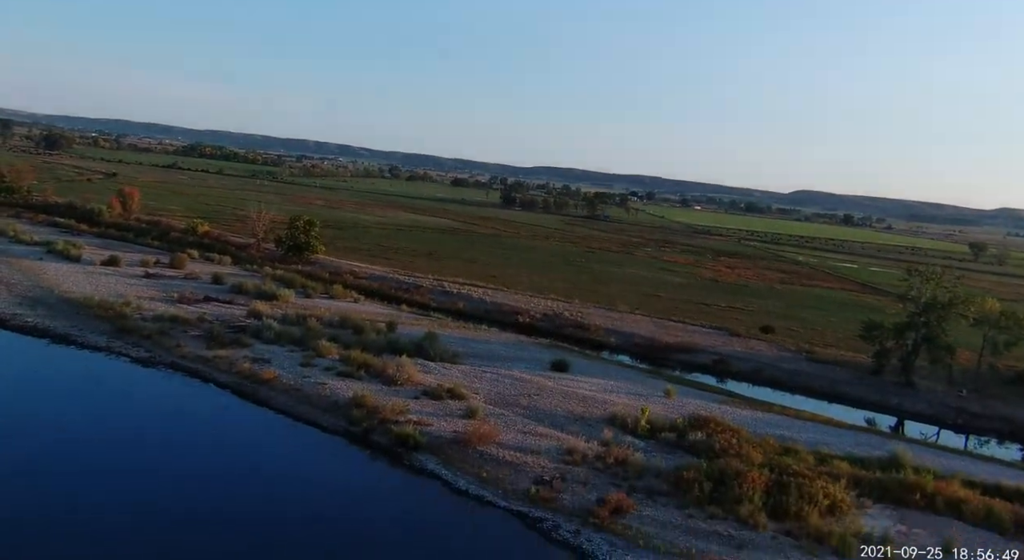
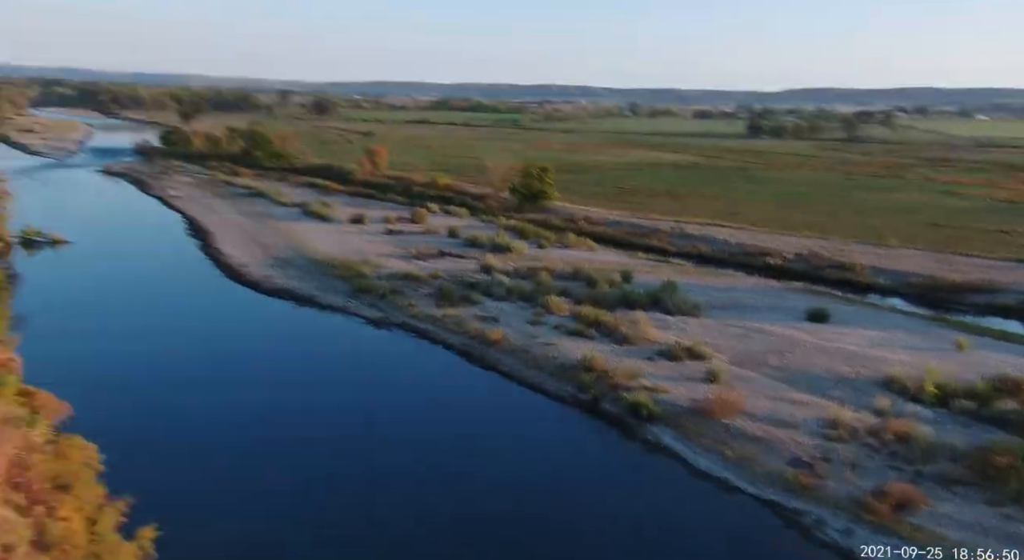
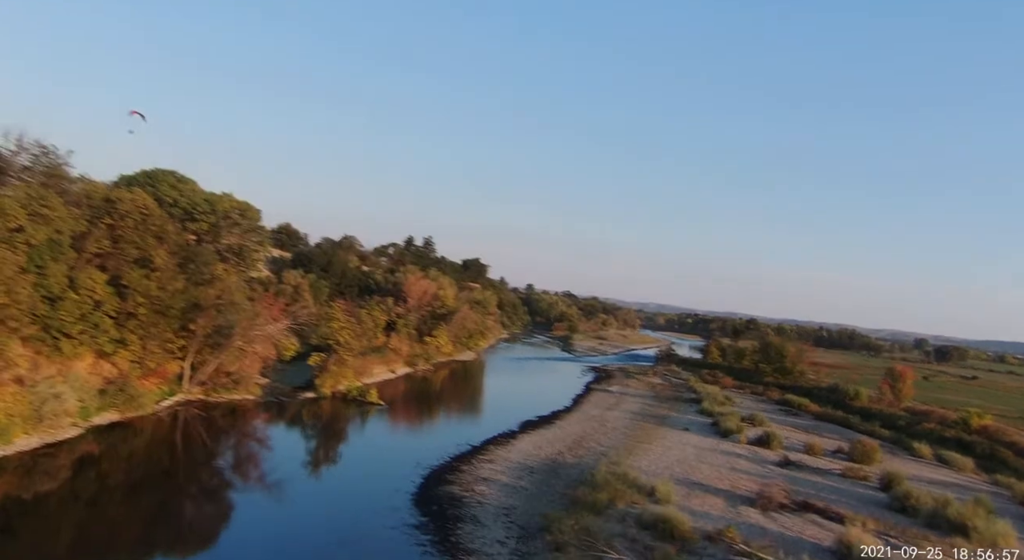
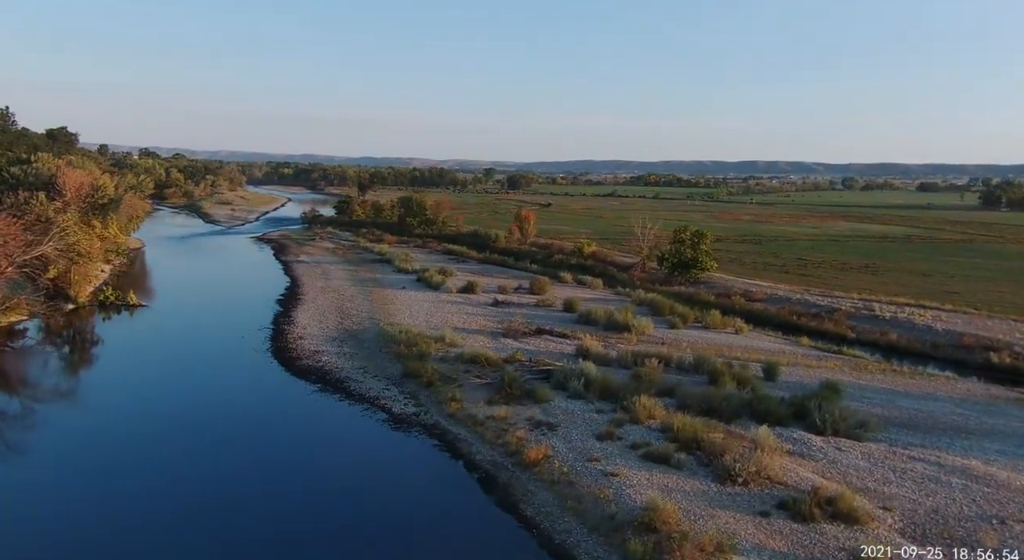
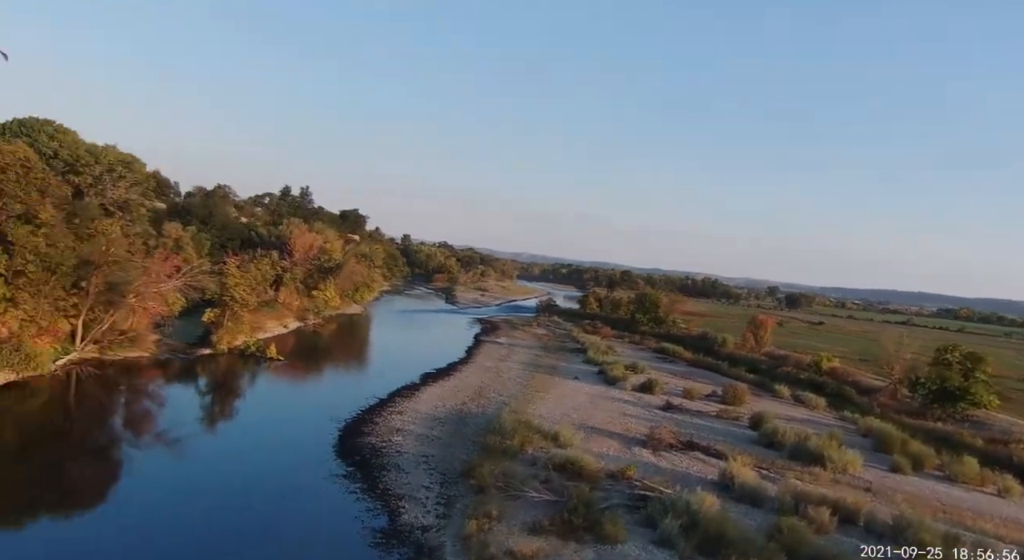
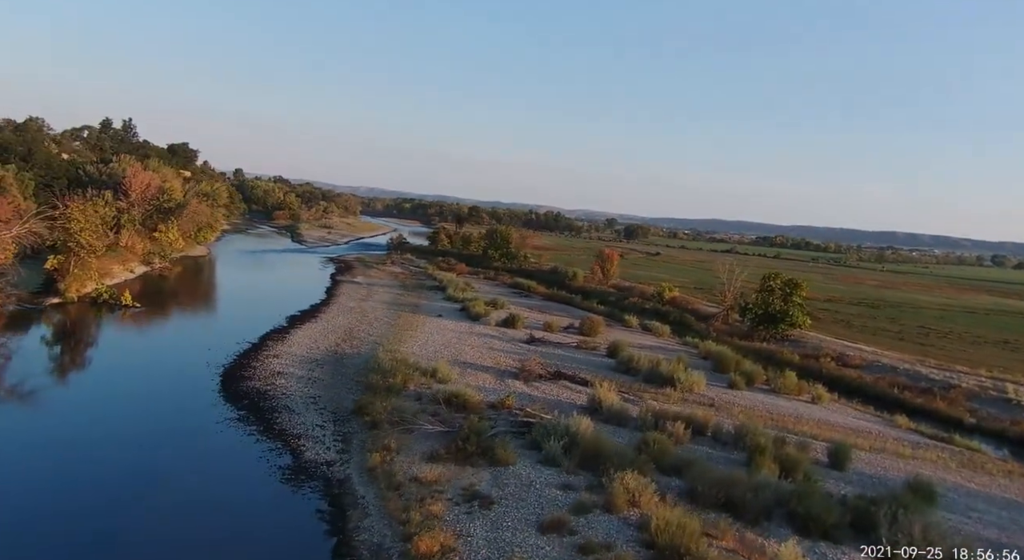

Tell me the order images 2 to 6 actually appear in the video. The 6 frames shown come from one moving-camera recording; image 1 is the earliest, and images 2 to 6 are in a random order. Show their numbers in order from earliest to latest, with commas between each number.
2, 4, 6, 5, 3
